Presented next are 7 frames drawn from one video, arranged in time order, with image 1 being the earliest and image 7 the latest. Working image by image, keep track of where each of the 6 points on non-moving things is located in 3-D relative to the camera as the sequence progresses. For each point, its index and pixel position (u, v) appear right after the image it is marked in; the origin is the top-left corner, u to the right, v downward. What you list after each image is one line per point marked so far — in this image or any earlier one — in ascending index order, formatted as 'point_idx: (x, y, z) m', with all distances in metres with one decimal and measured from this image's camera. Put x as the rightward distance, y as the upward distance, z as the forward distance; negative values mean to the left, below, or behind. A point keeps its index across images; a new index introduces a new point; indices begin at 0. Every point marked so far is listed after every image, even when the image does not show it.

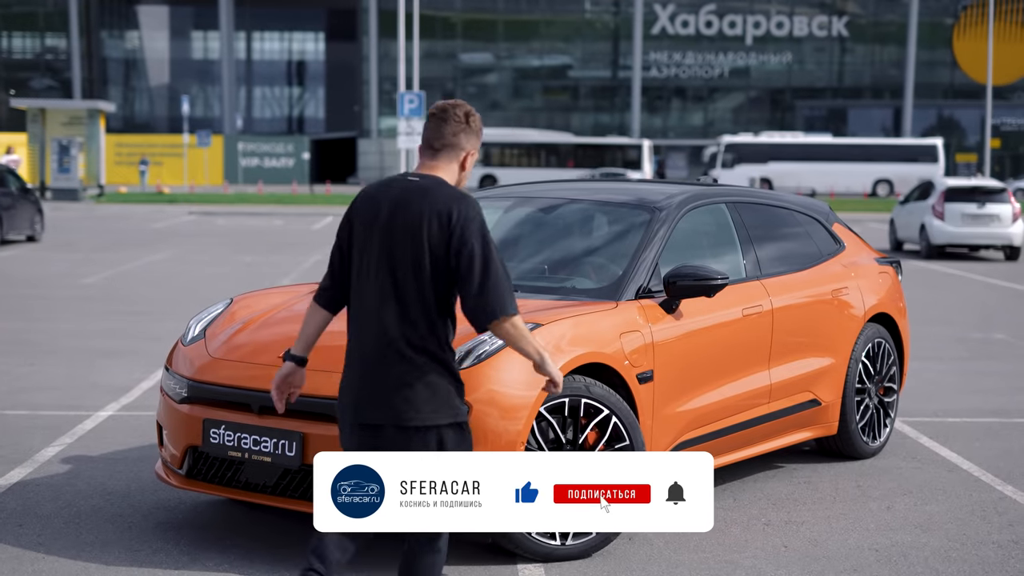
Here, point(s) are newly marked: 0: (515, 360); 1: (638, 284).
0: (0.0, -0.2, +4.7) m
1: (+0.4, 0.0, +5.4) m
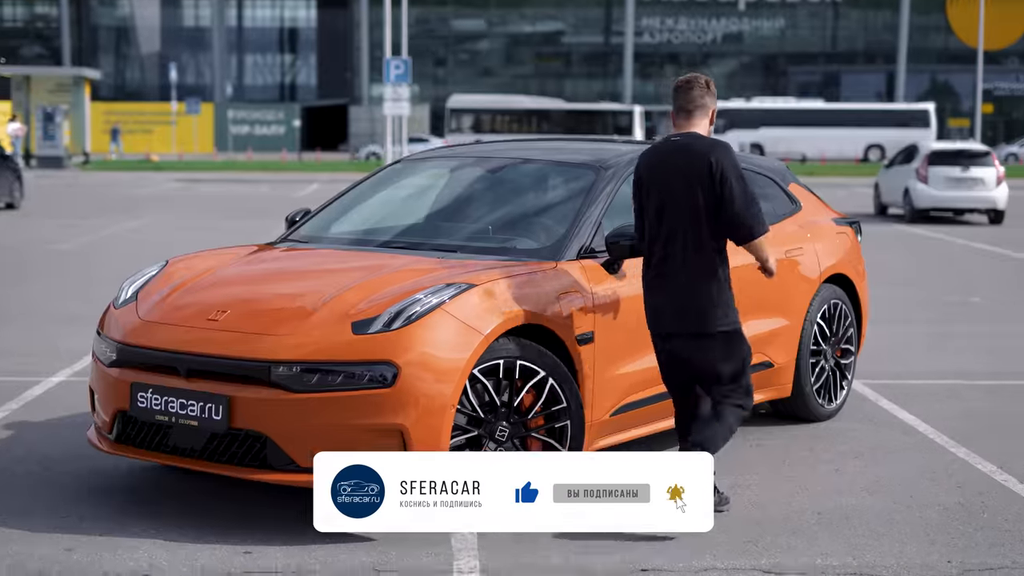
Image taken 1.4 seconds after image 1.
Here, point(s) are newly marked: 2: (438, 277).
0: (-0.2, -0.1, +4.6) m
1: (+0.2, +0.1, +5.3) m
2: (-0.2, 0.0, +4.9) m
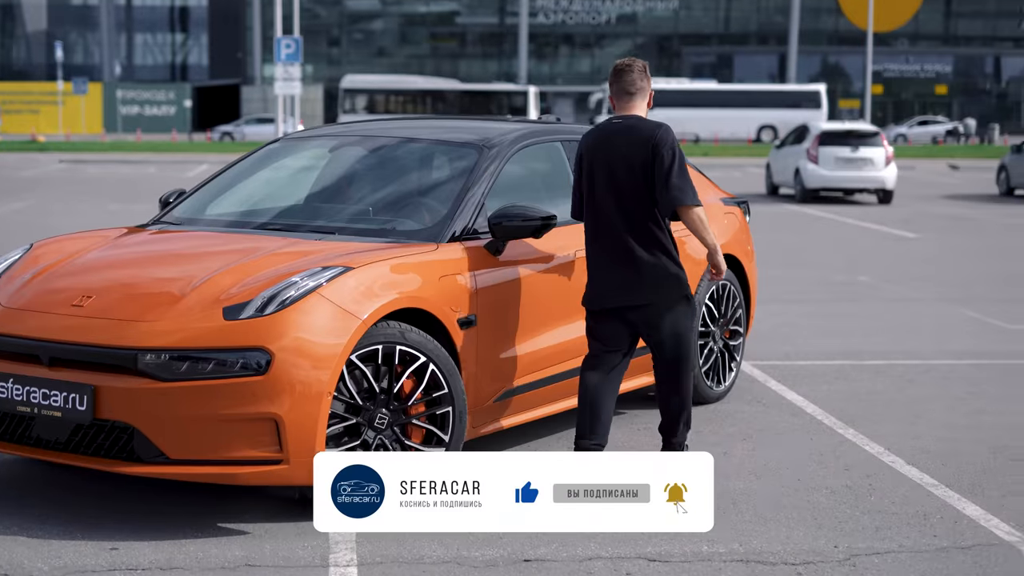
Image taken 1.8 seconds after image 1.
0: (-0.5, 0.0, +4.5) m
1: (-0.2, +0.2, +5.2) m
2: (-0.6, +0.1, +4.7) m
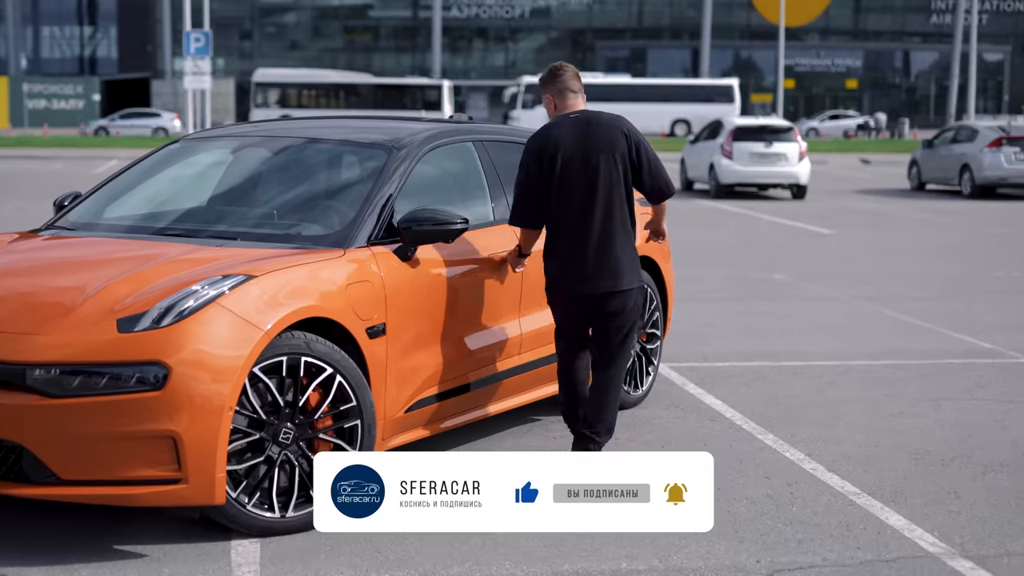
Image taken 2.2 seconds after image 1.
0: (-0.8, -0.1, +4.2) m
1: (-0.4, +0.2, +5.0) m
2: (-0.8, +0.1, +4.5) m
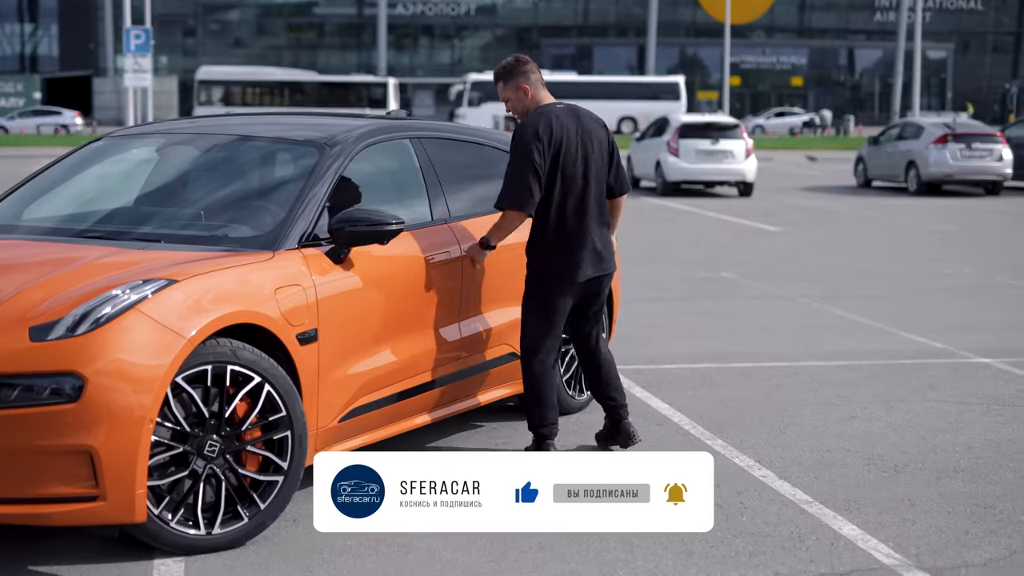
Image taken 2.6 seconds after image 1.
0: (-0.9, -0.1, +4.0) m
1: (-0.6, +0.2, +4.8) m
2: (-1.0, 0.0, +4.3) m
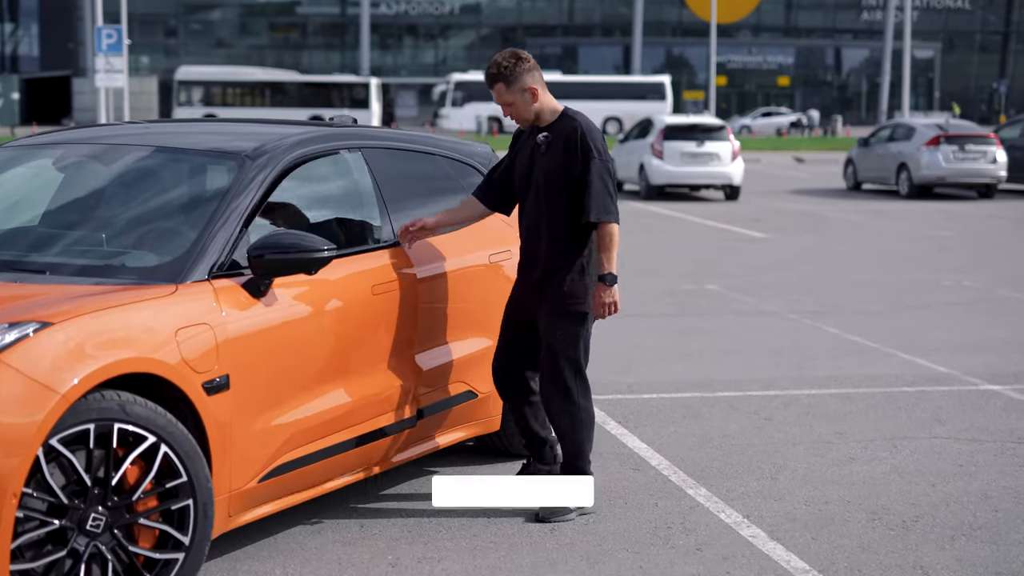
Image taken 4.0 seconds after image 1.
0: (-1.0, -0.2, +3.3) m
1: (-0.7, +0.1, +4.1) m
2: (-1.1, 0.0, +3.6) m
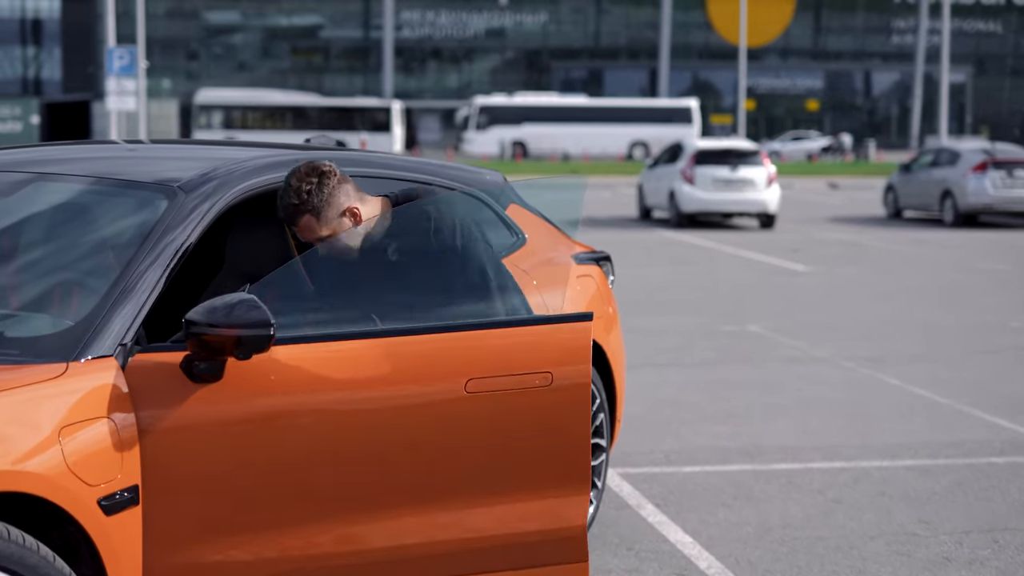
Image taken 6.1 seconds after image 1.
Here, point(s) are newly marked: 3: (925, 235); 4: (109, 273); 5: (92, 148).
0: (-1.0, -0.3, +2.3) m
1: (-0.7, -0.1, +3.1) m
2: (-1.1, -0.2, +2.6) m
3: (+4.8, +0.6, +18.9) m
4: (-0.9, 0.0, +3.3) m
5: (-1.1, +0.4, +4.1) m
